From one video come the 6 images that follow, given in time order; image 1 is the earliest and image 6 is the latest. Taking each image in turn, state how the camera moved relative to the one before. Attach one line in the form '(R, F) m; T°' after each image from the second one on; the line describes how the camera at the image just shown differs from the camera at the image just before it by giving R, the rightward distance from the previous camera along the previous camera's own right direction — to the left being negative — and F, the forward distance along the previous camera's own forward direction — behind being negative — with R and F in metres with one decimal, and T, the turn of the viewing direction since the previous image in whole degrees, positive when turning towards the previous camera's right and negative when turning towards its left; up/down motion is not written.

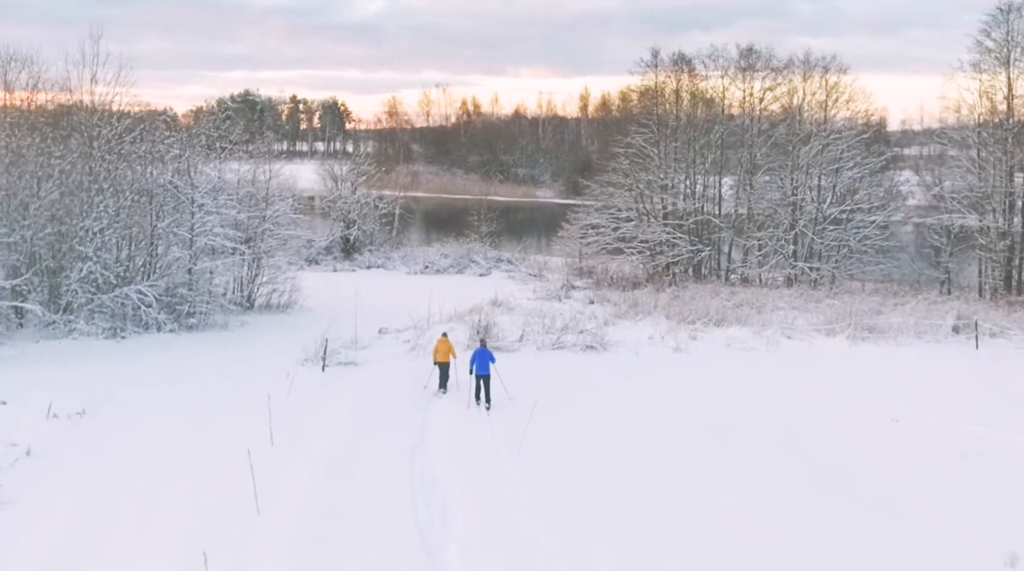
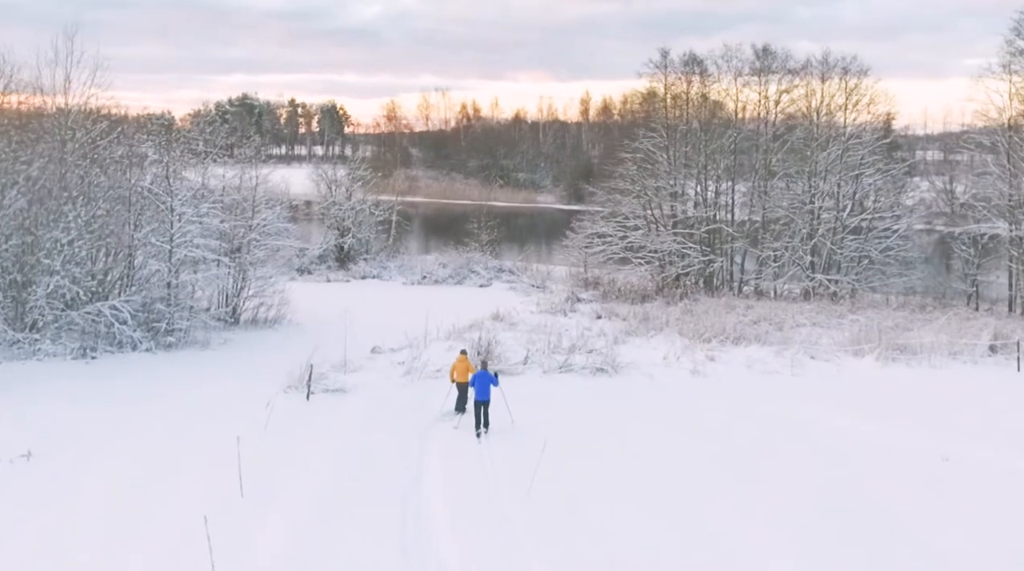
(-0.1, +1.8) m; 0°
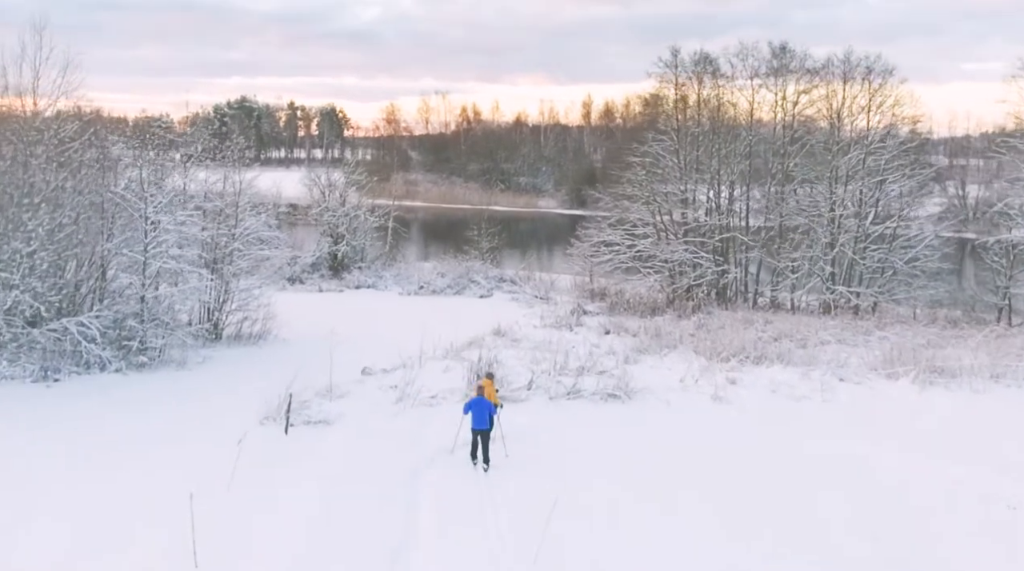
(-0.1, +1.9) m; 0°
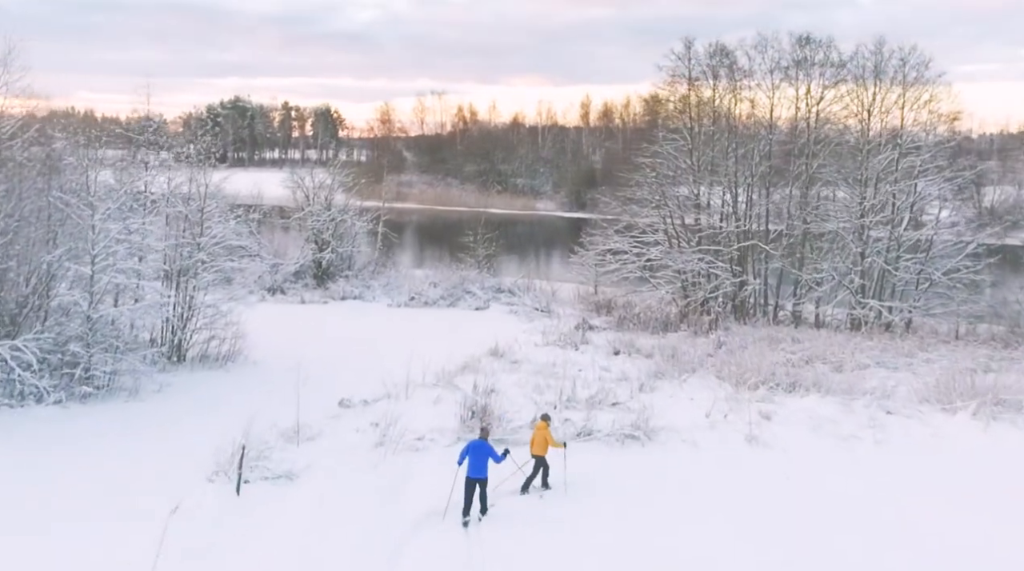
(-0.1, +2.8) m; 0°
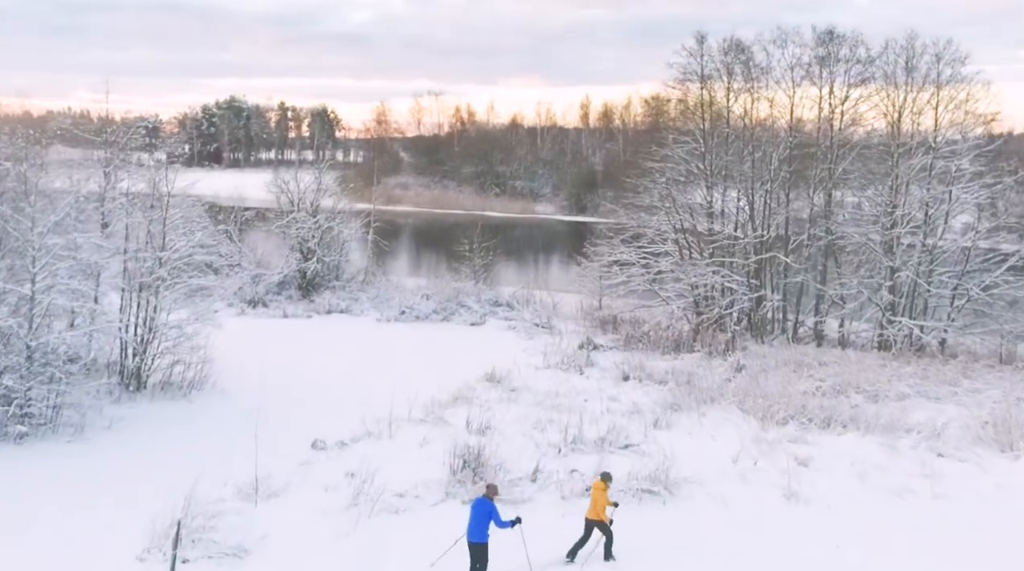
(0.0, +2.4) m; 0°
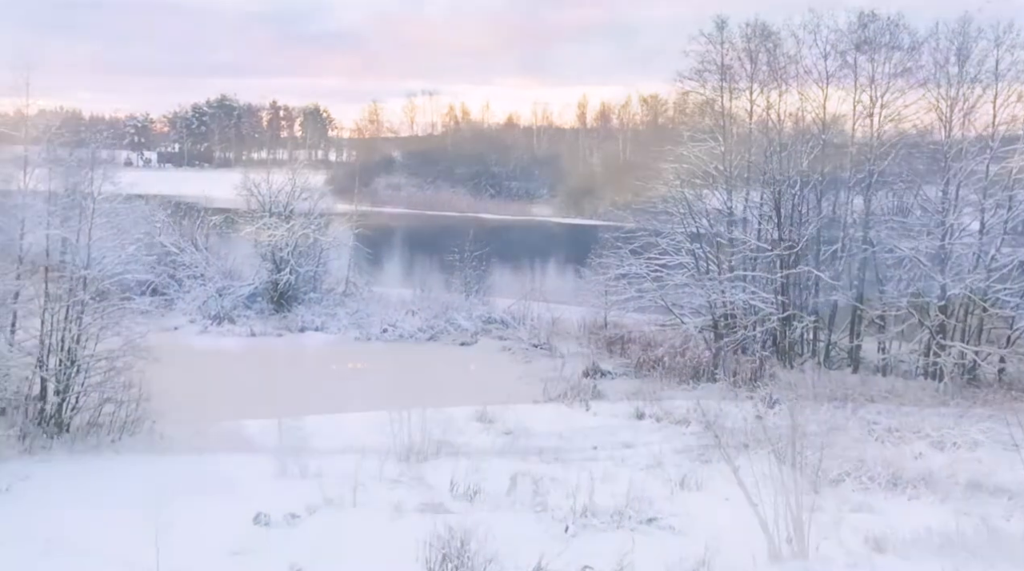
(0.0, +3.4) m; 0°
